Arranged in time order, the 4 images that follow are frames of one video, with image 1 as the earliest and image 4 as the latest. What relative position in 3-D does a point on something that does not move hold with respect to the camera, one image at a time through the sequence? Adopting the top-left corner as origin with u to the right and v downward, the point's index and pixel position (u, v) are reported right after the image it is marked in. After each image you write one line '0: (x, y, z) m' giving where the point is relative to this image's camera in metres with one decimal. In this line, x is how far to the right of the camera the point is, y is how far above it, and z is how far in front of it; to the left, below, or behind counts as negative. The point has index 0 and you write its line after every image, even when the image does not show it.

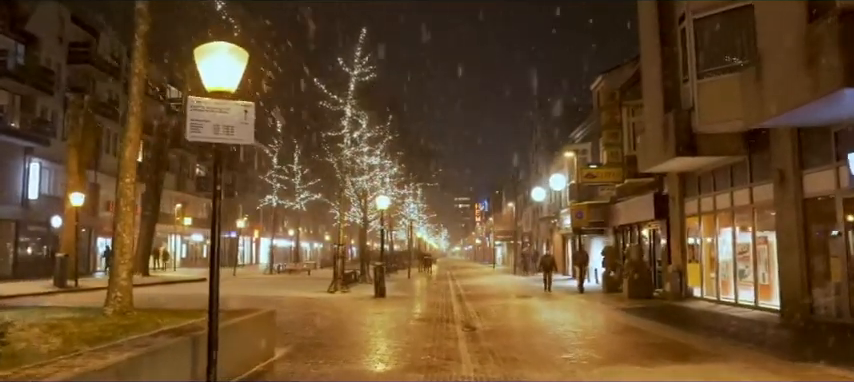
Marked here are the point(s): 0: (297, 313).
0: (-3.1, -2.9, +17.7) m
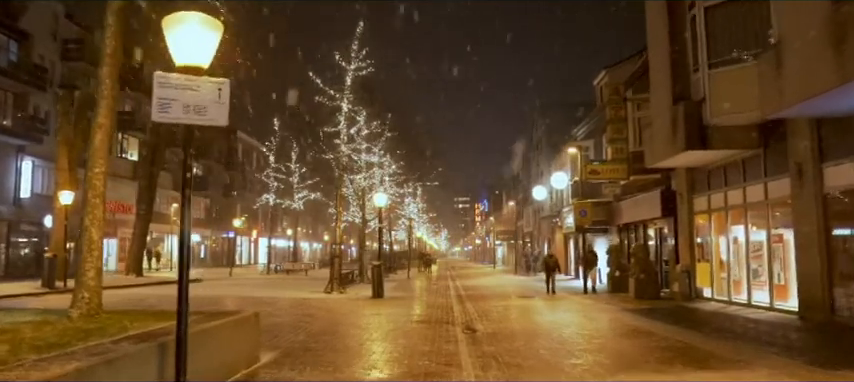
0: (-3.1, -2.8, +16.9) m
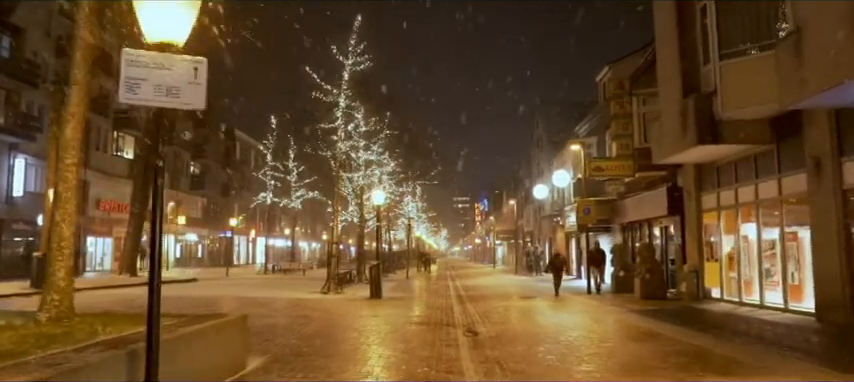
0: (-3.1, -2.7, +16.3) m
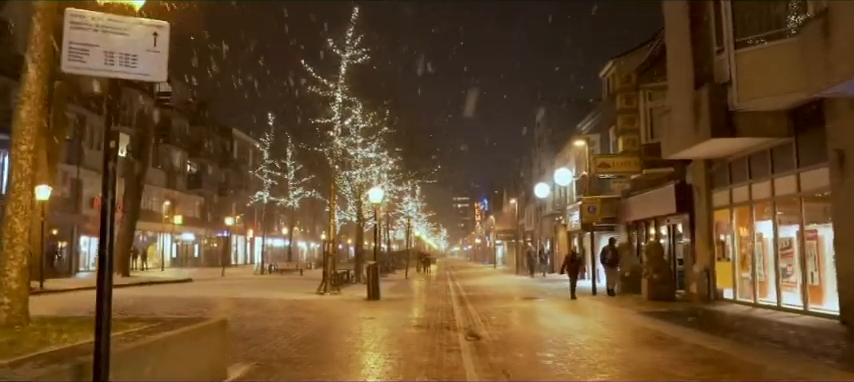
0: (-3.1, -2.6, +15.5) m
